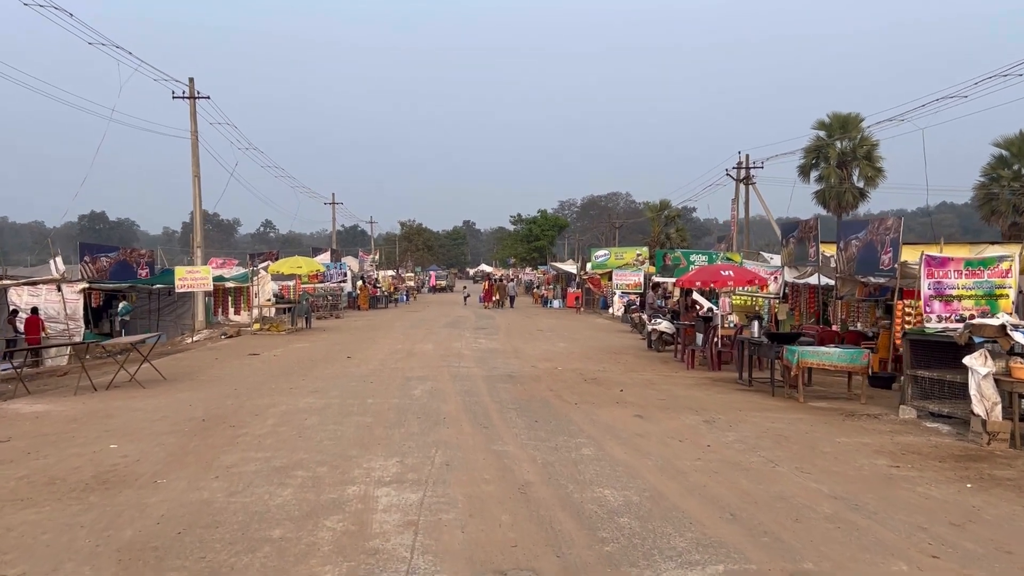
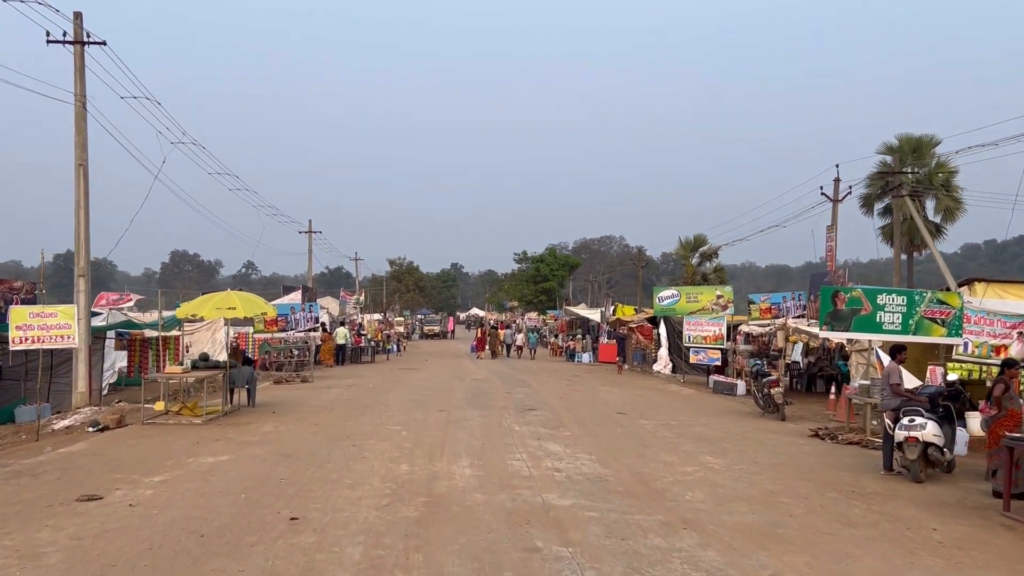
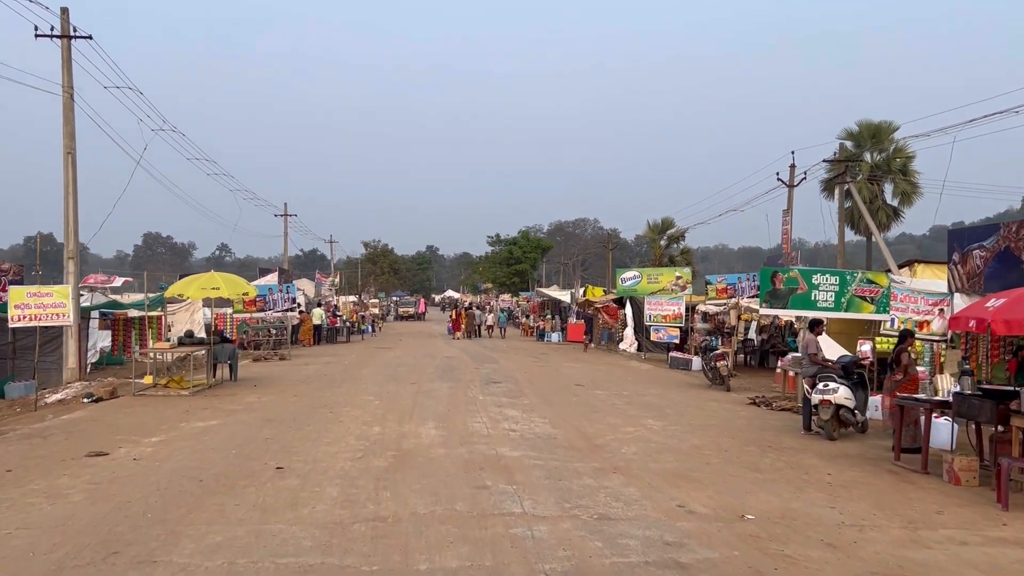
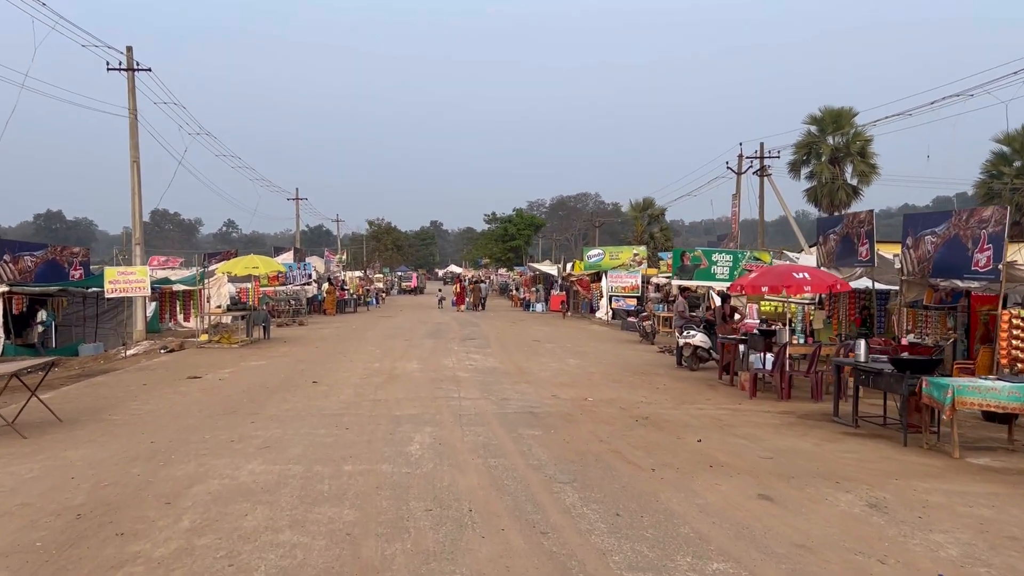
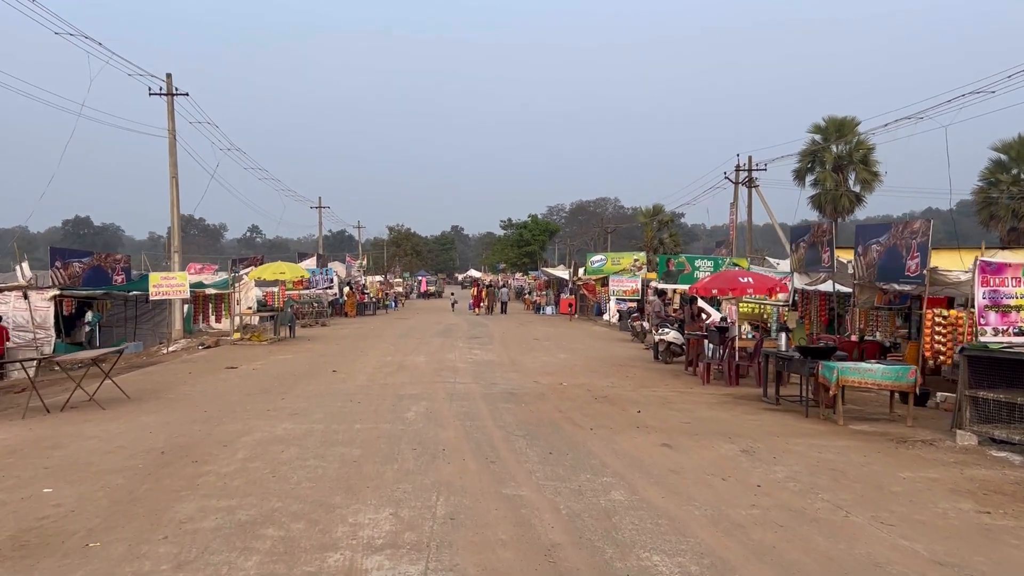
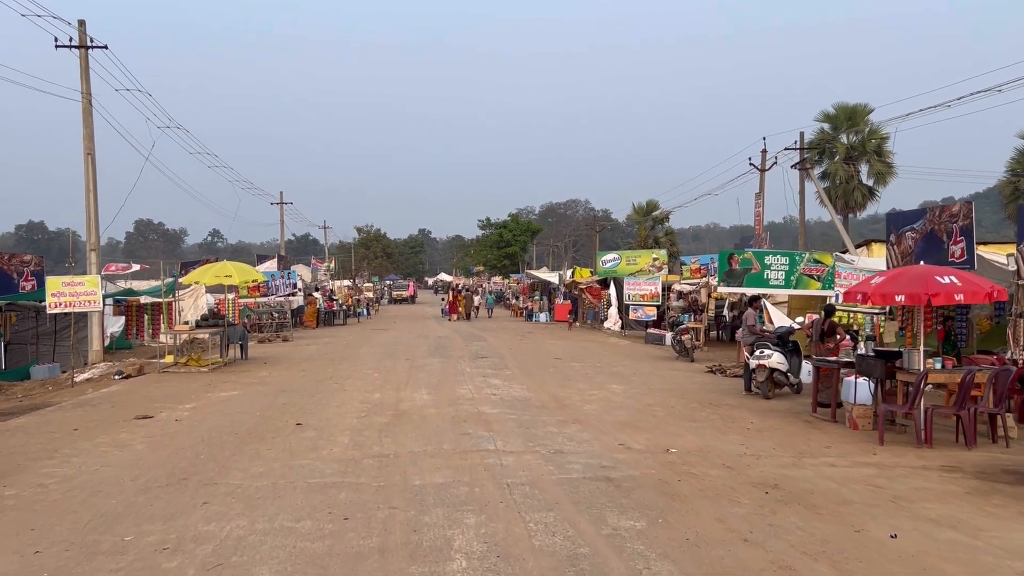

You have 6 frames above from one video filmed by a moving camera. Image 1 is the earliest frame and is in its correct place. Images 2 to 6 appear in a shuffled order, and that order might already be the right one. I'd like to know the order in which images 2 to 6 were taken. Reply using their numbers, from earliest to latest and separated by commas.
5, 4, 6, 3, 2
